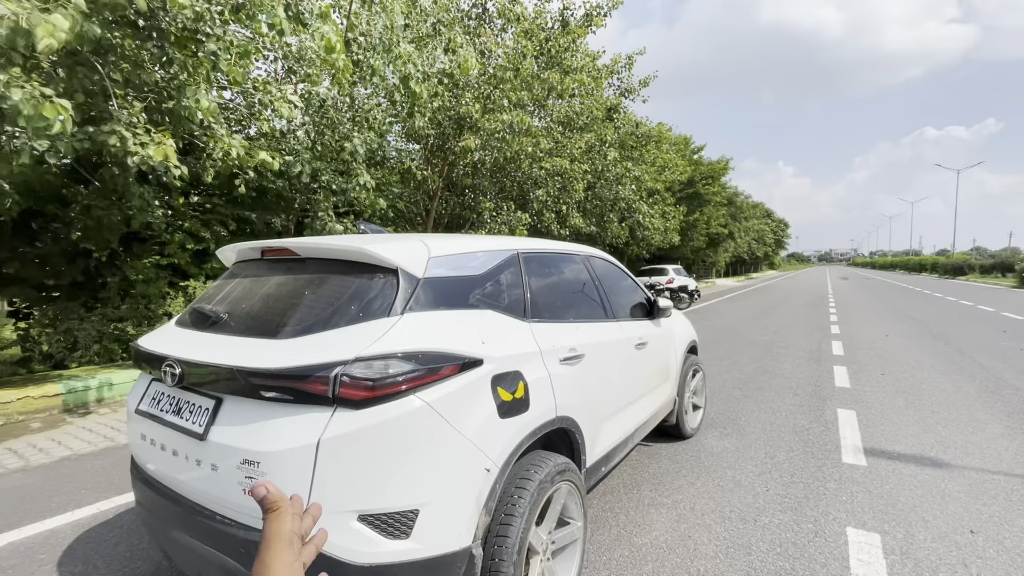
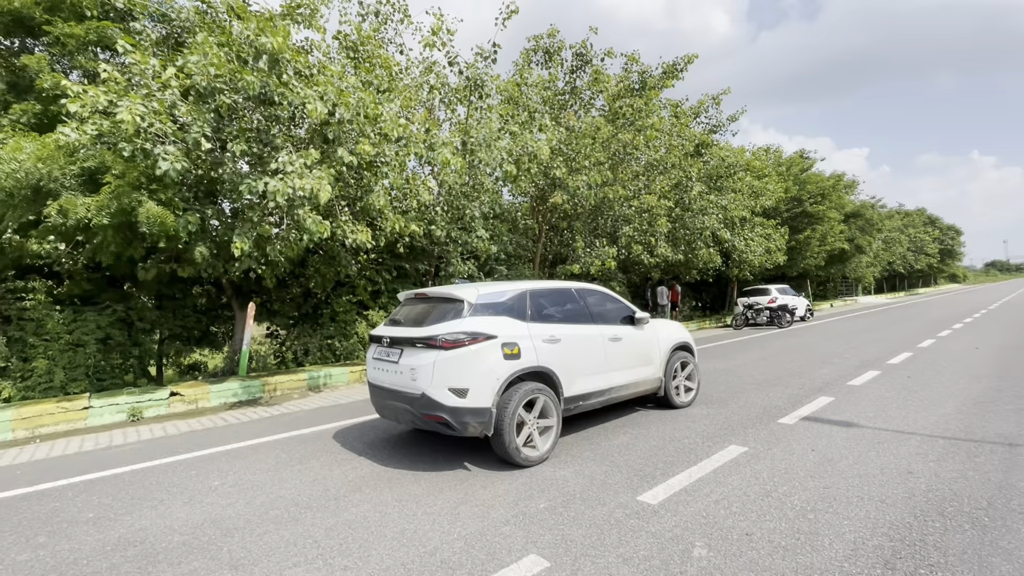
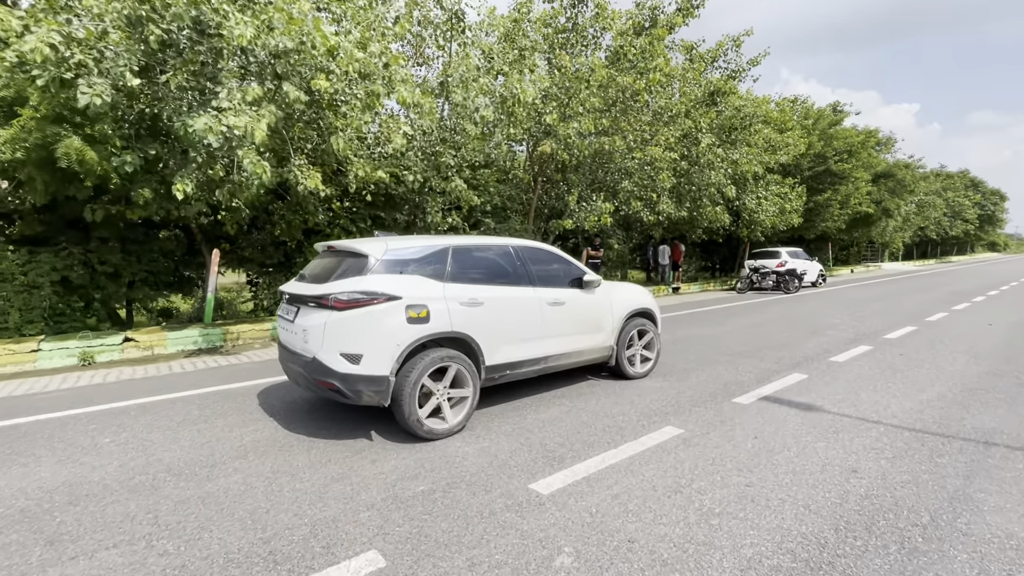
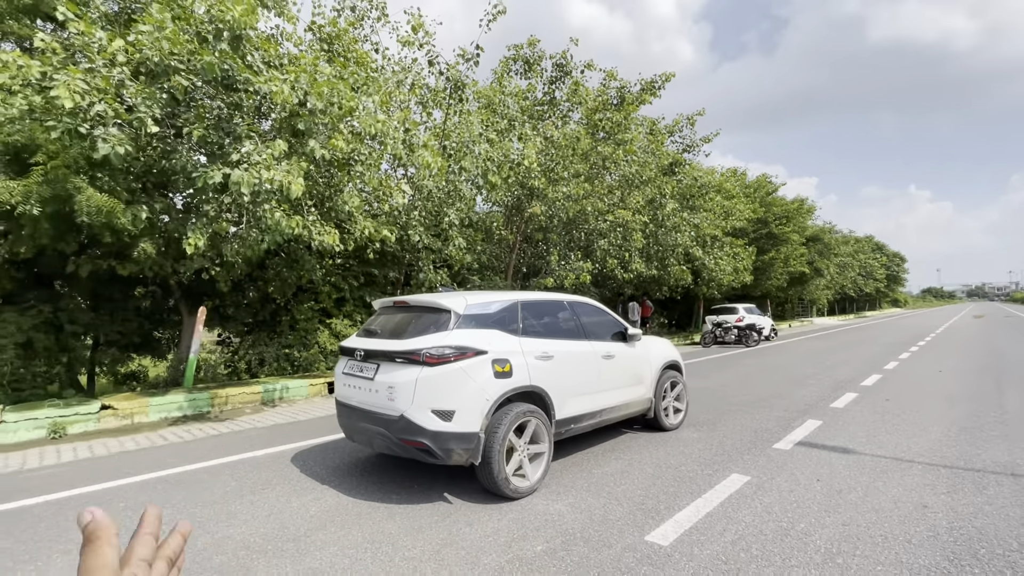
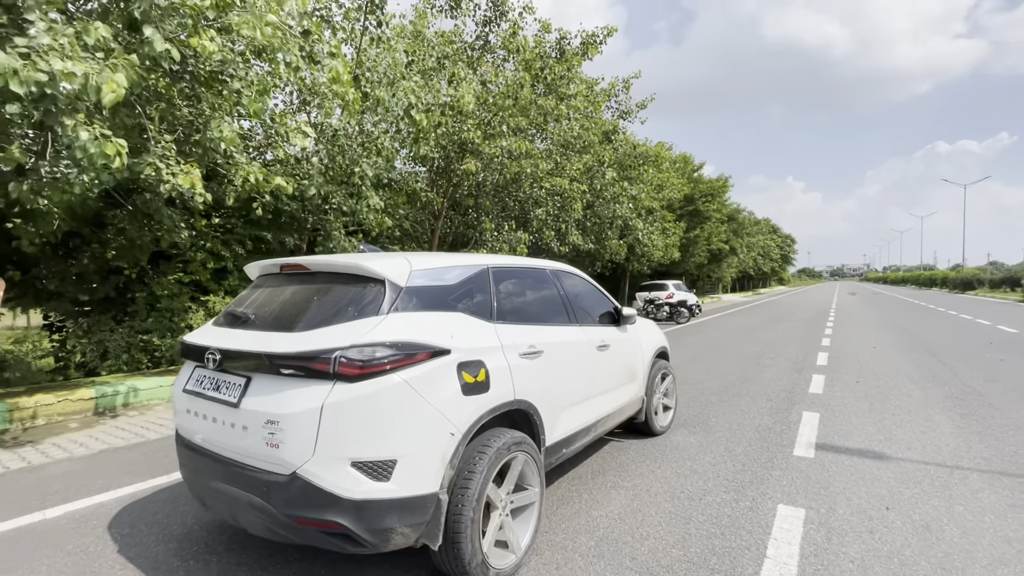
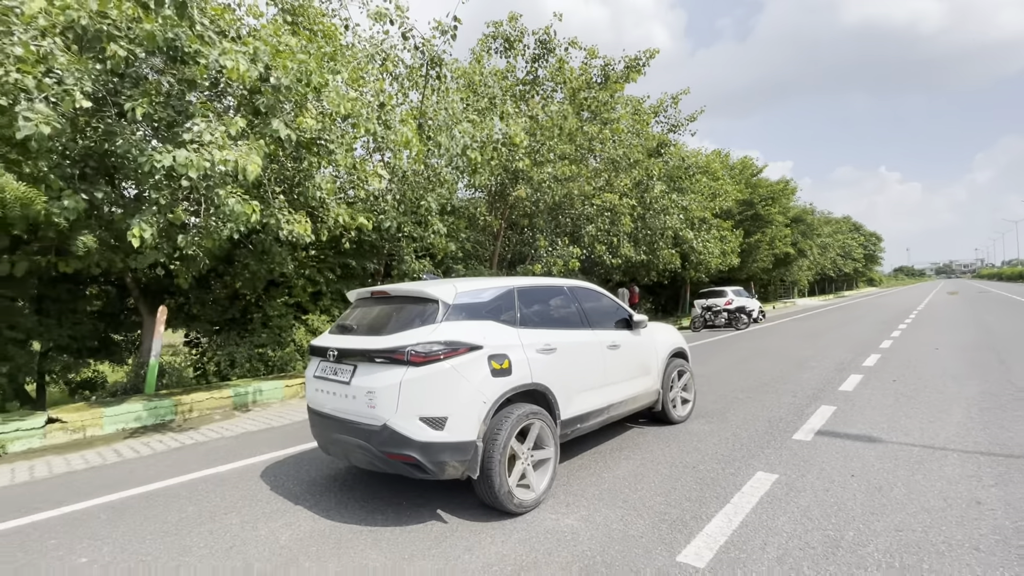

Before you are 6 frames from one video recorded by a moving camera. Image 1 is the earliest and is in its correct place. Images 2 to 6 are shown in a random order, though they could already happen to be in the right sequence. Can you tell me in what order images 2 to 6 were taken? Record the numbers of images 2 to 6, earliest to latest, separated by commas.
5, 6, 4, 2, 3
